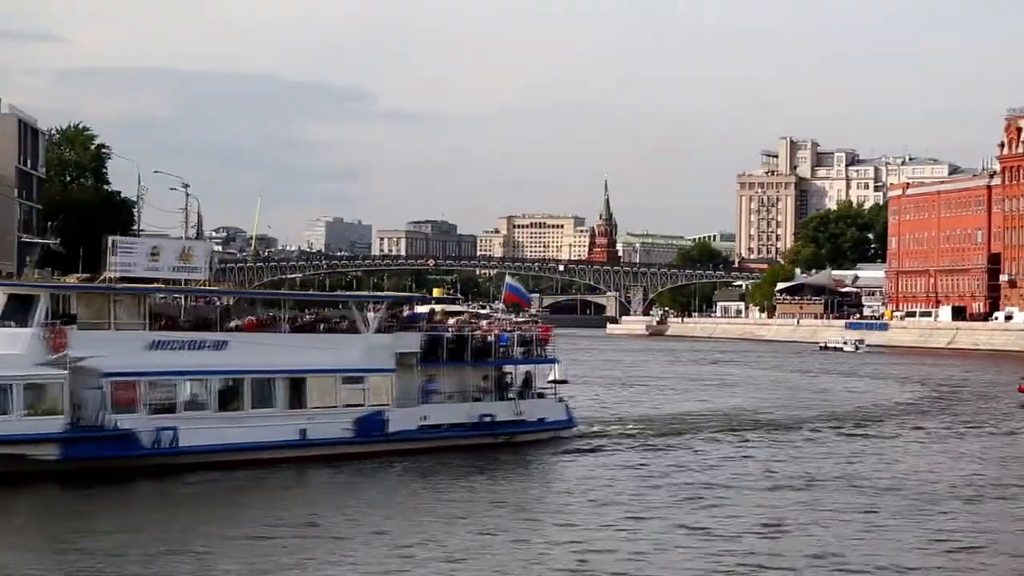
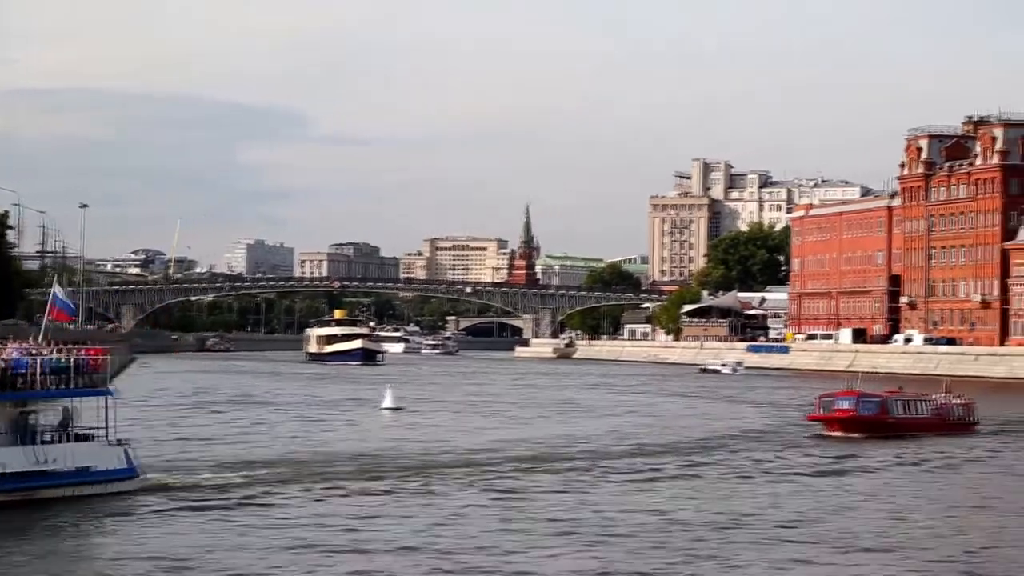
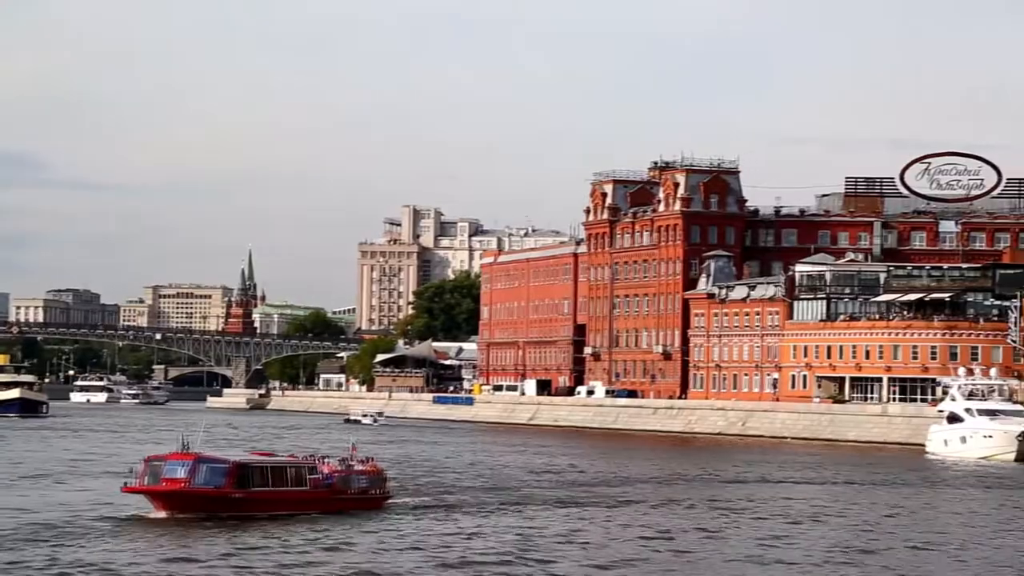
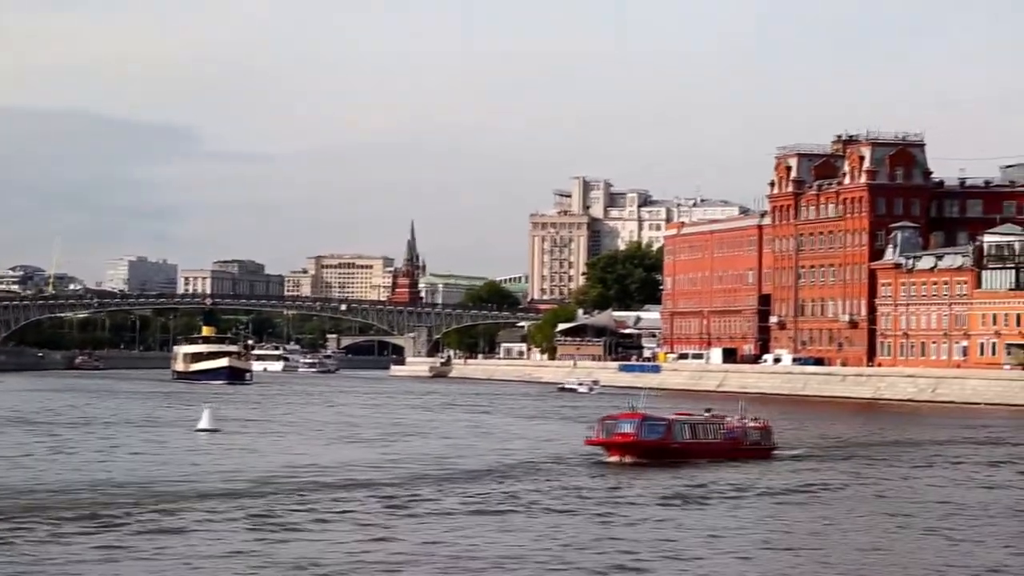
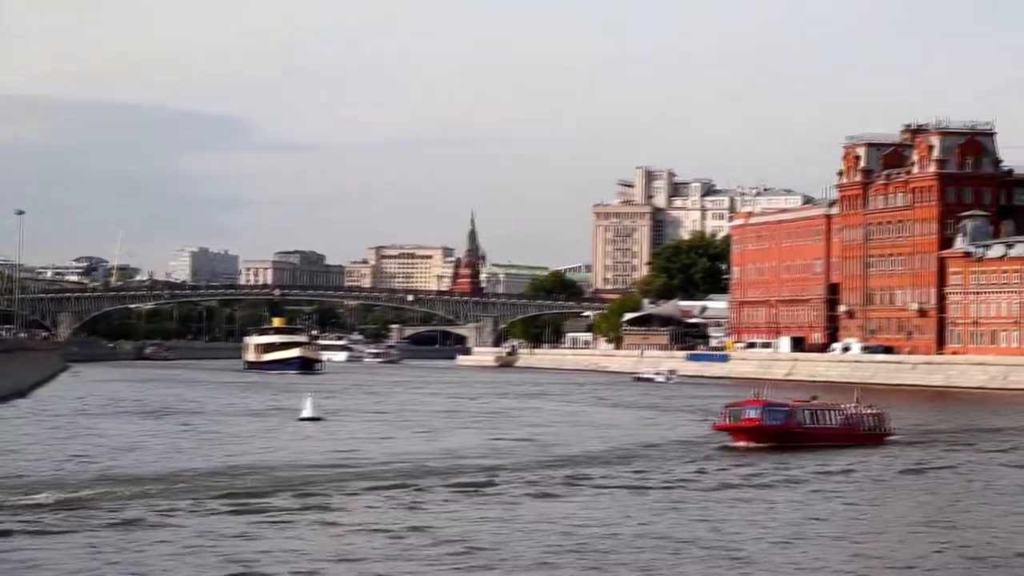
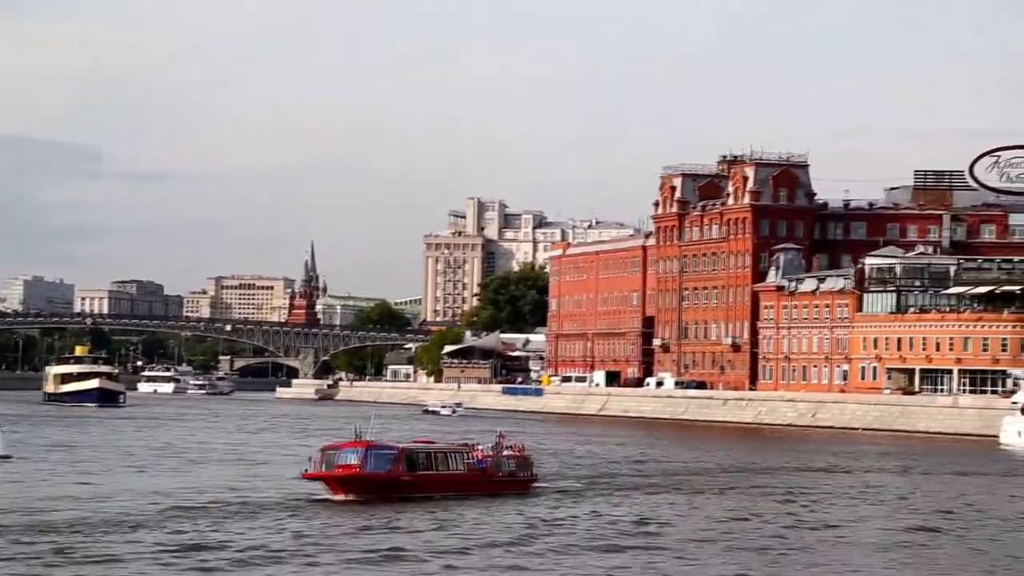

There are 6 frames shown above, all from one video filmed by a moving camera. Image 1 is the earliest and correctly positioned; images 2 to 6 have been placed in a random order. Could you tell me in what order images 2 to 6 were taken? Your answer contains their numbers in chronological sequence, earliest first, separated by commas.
2, 5, 4, 6, 3
